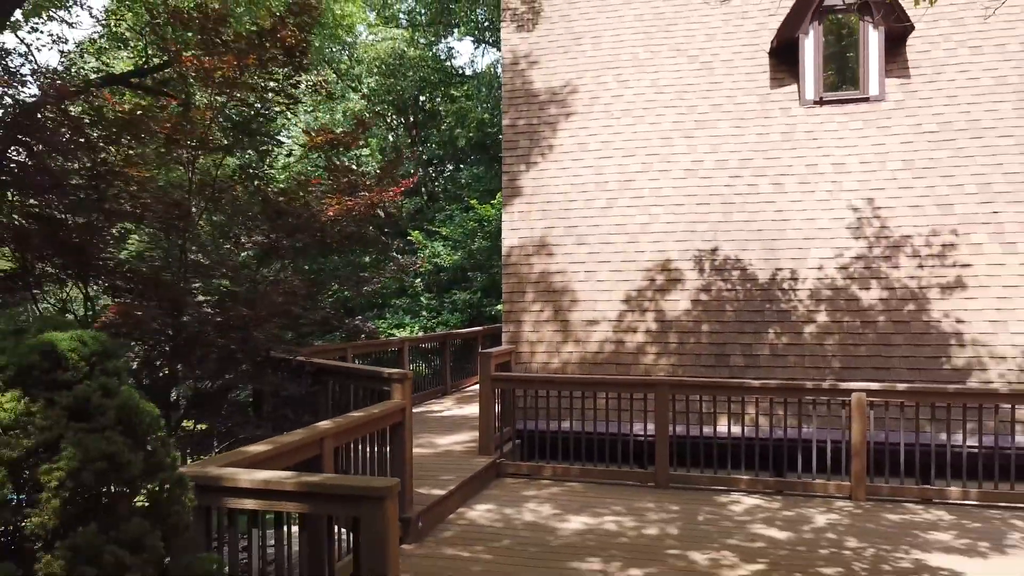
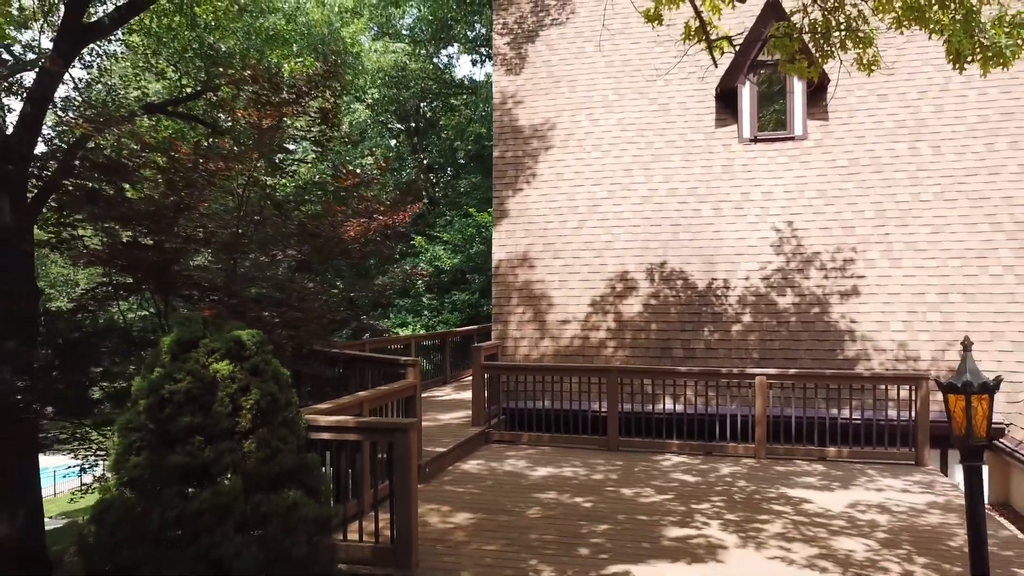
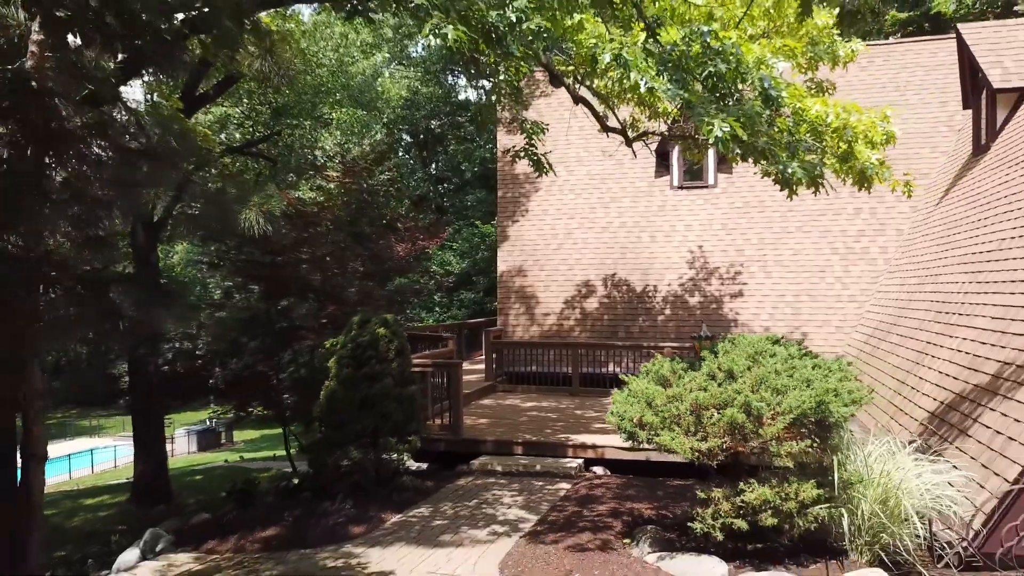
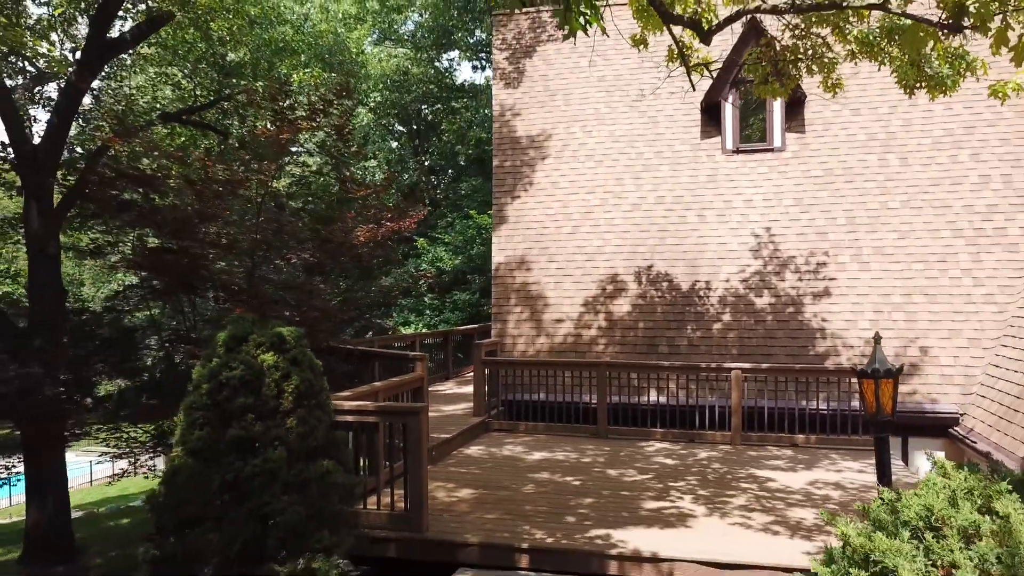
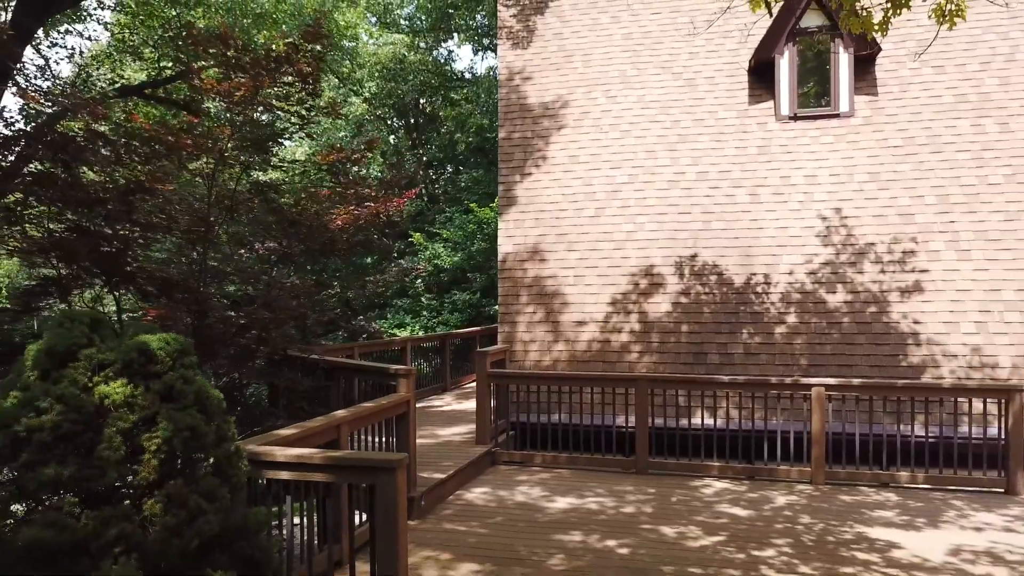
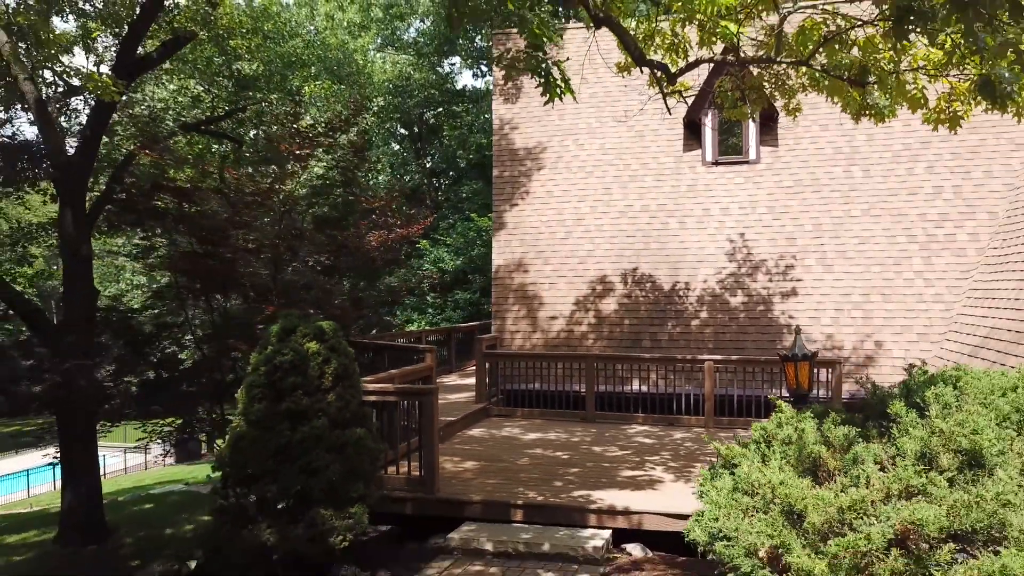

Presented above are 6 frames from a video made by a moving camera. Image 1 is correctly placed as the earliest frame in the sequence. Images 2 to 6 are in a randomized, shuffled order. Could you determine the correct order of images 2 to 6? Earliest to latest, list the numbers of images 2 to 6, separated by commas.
5, 2, 4, 6, 3
